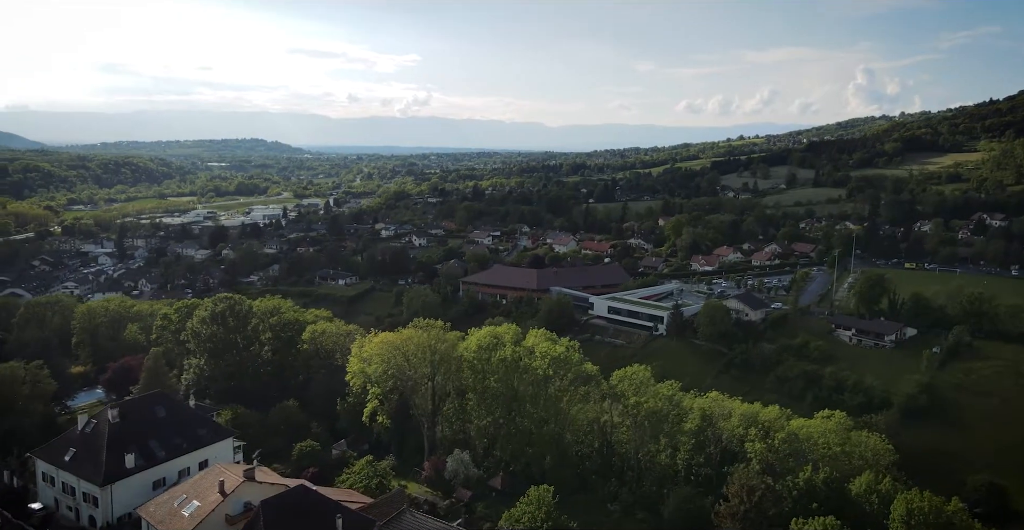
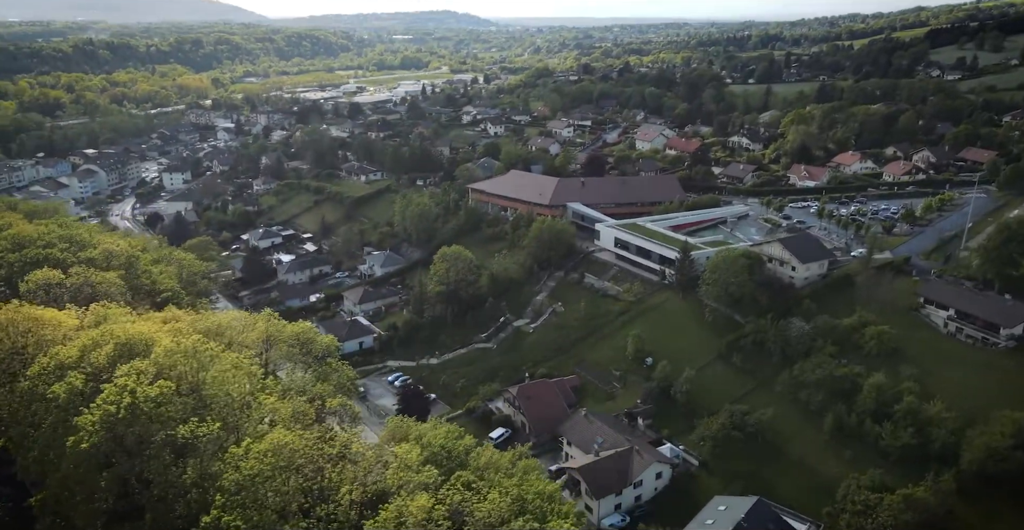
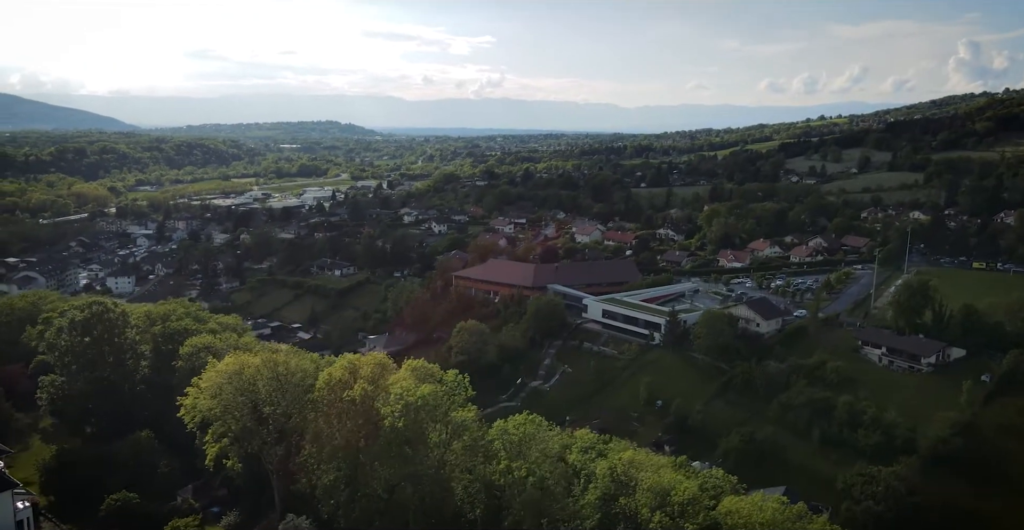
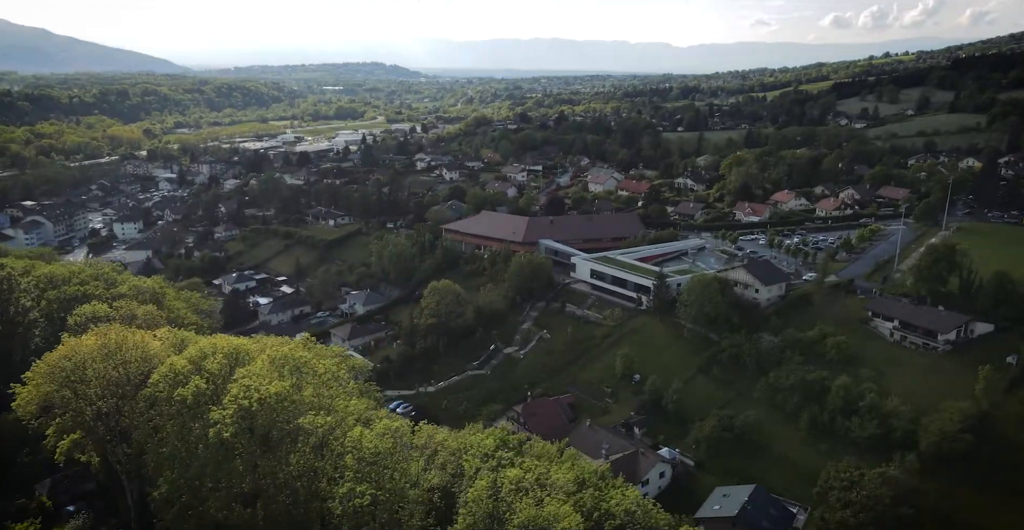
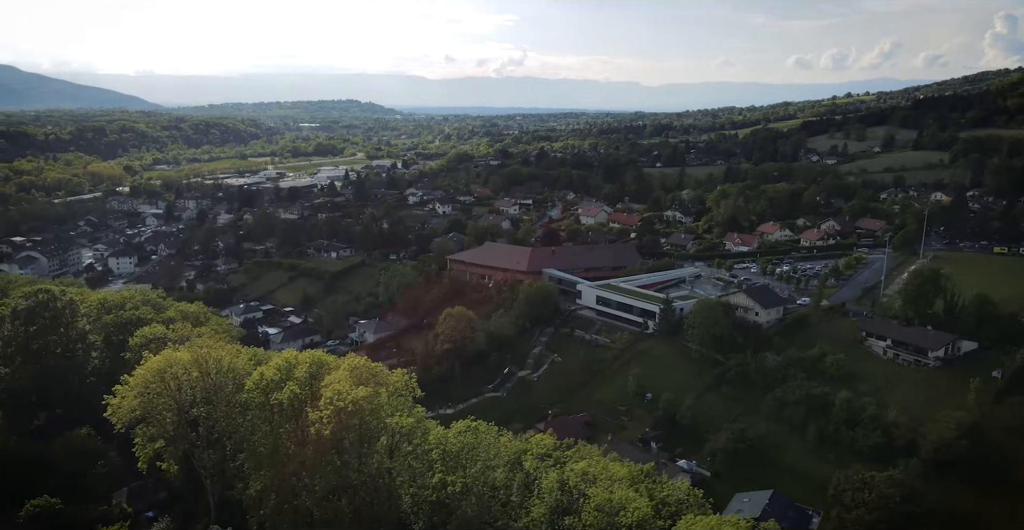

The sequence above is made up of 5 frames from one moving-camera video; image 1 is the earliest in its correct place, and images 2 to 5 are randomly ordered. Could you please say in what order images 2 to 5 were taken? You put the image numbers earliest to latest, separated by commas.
3, 5, 4, 2
